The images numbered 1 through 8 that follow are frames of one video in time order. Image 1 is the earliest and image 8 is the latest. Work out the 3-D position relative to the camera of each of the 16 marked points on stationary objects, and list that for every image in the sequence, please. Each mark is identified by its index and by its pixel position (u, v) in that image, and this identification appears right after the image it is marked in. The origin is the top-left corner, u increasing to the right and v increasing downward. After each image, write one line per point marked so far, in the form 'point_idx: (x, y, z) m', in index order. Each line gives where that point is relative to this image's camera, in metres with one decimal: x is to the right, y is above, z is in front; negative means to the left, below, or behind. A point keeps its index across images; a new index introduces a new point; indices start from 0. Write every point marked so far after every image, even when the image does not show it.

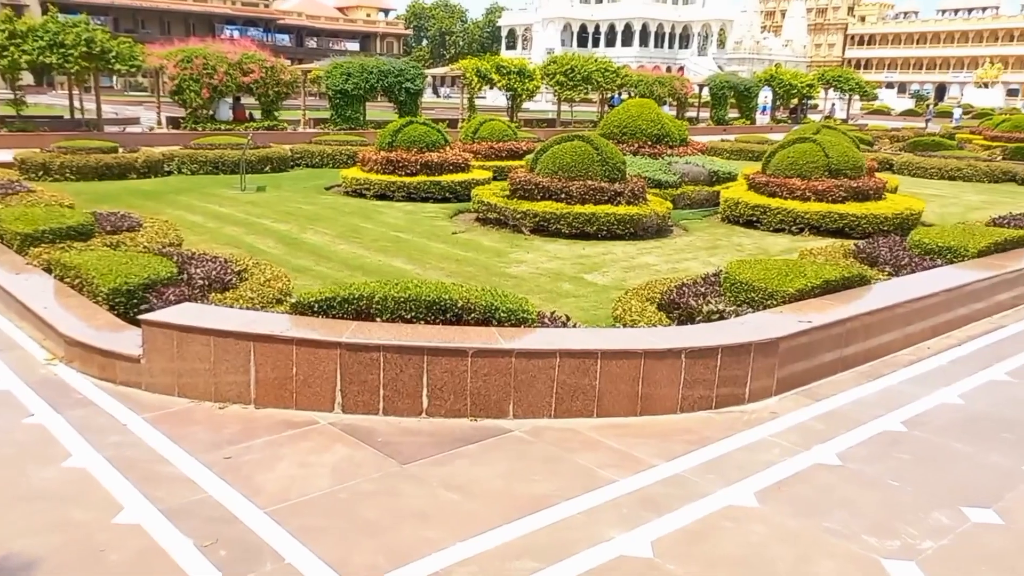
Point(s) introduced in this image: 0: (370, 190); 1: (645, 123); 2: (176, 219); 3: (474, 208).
0: (-2.7, +1.9, +15.3) m
1: (+2.9, +3.5, +16.5) m
2: (-5.2, +1.0, +12.2) m
3: (-0.6, +1.4, +13.5) m
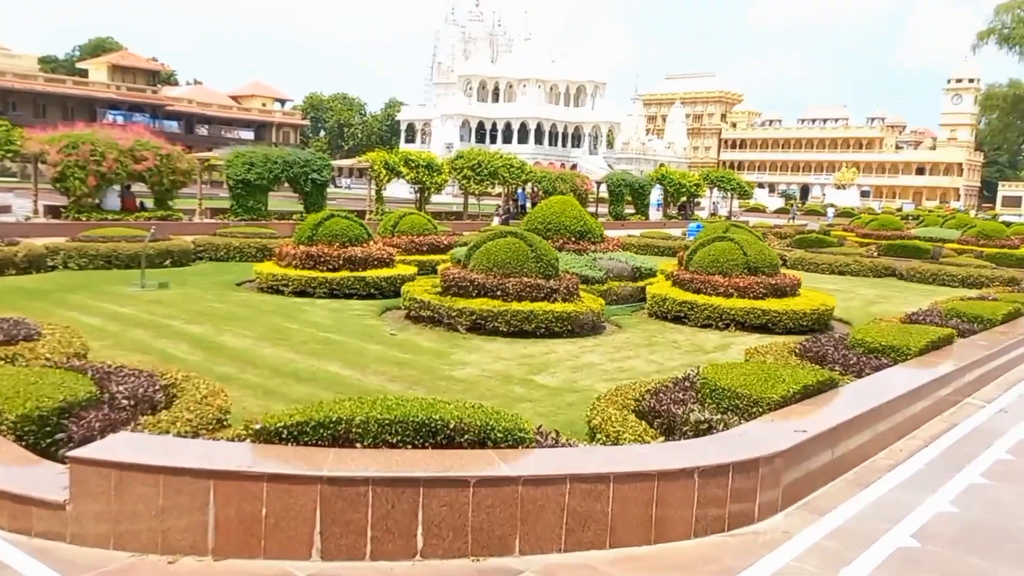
0: (-4.1, 0.0, +14.5) m
1: (+1.2, +1.5, +16.6) m
2: (-6.1, -0.5, +11.0) m
3: (-1.8, -0.2, +12.9) m
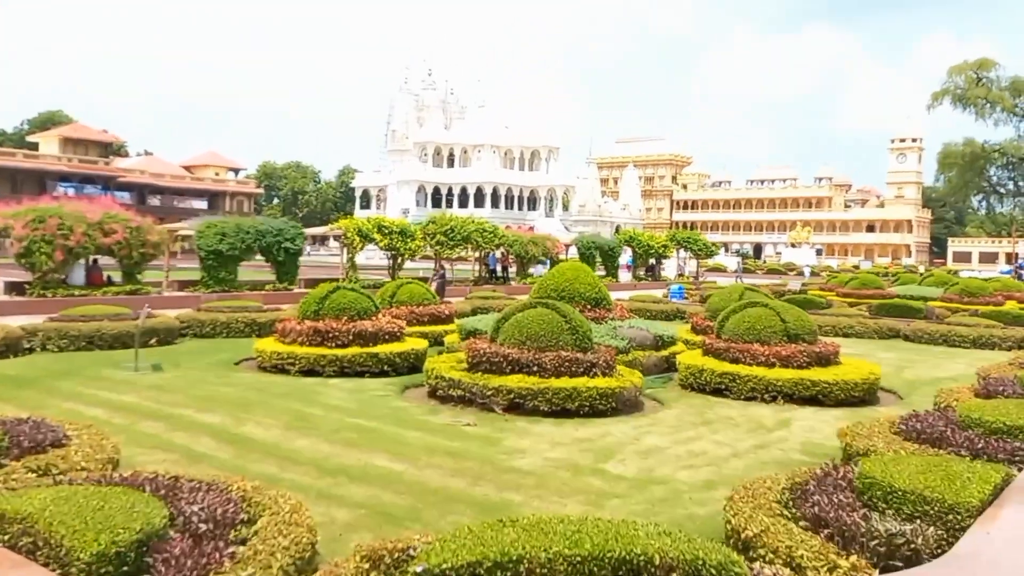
0: (-3.7, -1.3, +13.4) m
1: (+1.5, 0.0, +15.9) m
2: (-5.5, -1.6, +9.8) m
3: (-1.3, -1.4, +11.9) m
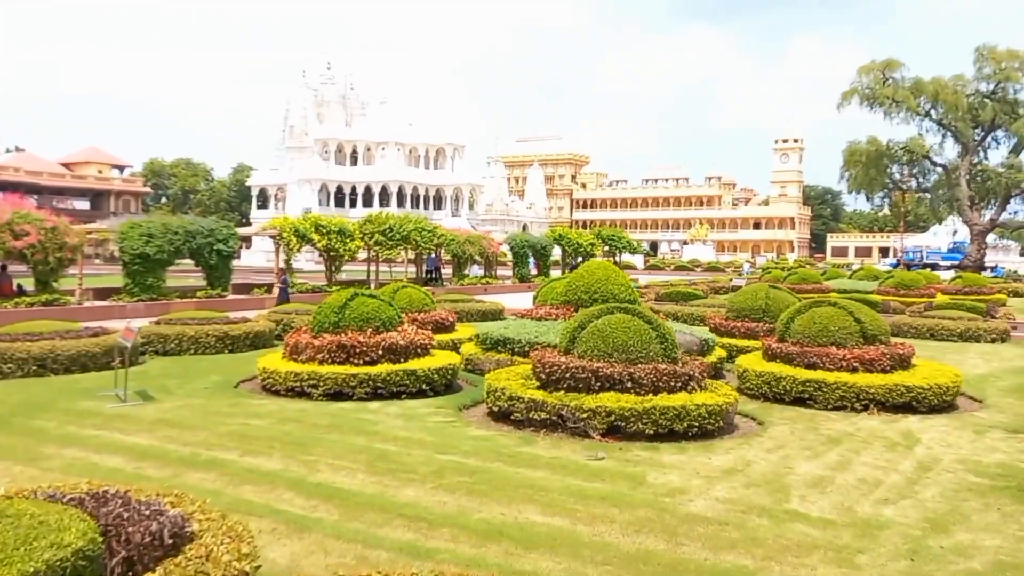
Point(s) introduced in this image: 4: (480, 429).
0: (-2.8, -1.4, +11.4) m
1: (+2.0, 0.0, +14.6) m
2: (-4.2, -1.7, +7.6) m
3: (-0.3, -1.5, +10.3) m
4: (-0.4, -1.7, +9.6) m
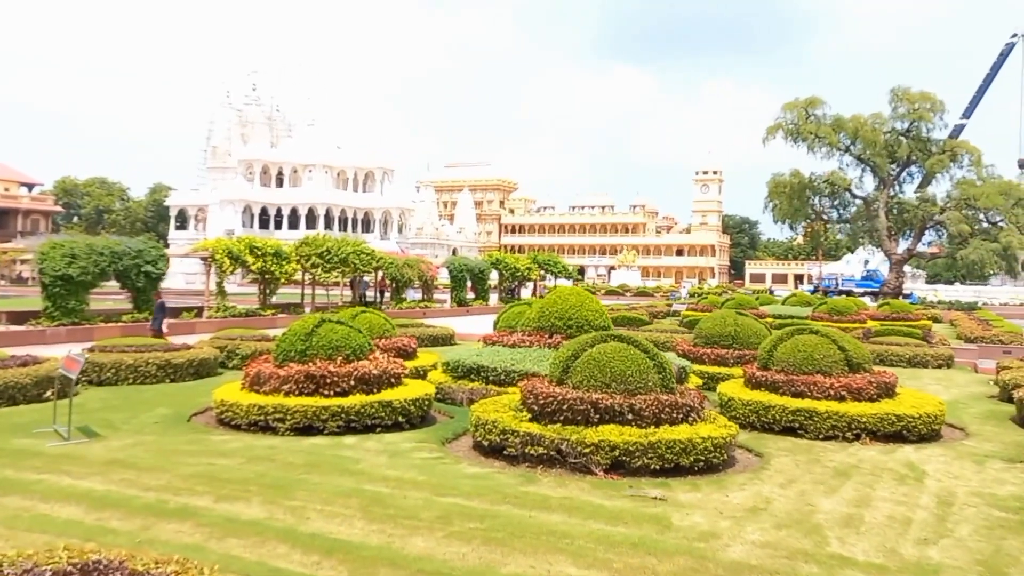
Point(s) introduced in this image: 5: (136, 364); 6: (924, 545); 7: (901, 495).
0: (-3.0, -1.8, +10.5) m
1: (+1.4, -0.5, +14.1) m
2: (-4.0, -1.9, +6.5) m
3: (-0.4, -1.8, +9.6) m
4: (-0.4, -2.0, +8.9) m
5: (-6.9, -1.4, +14.4) m
6: (+3.4, -2.2, +6.7) m
7: (+4.0, -2.2, +8.2) m
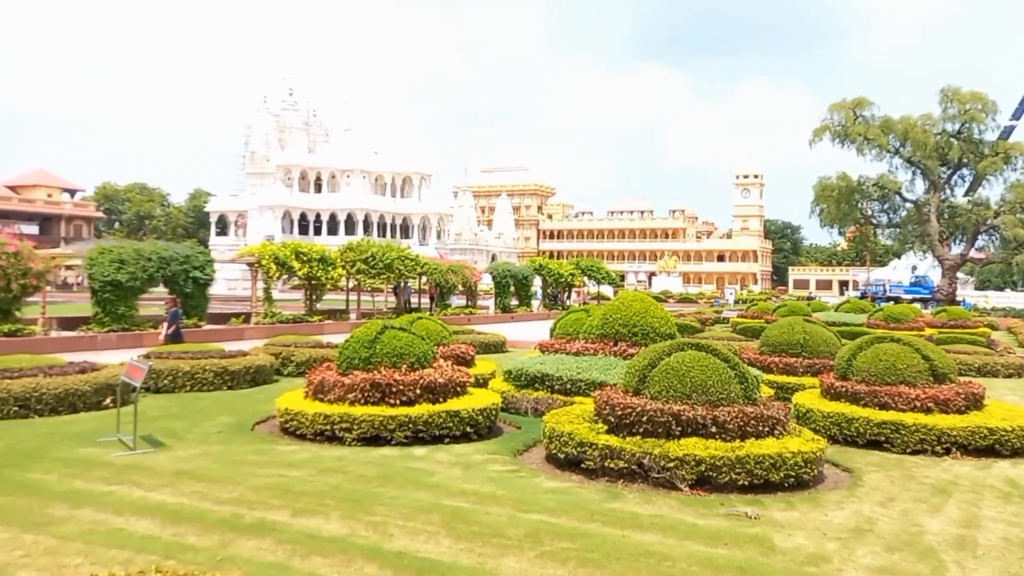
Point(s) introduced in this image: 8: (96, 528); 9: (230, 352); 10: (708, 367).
0: (-2.1, -1.9, +10.3) m
1: (+2.5, -0.6, +13.7) m
2: (-3.3, -2.0, +6.4) m
3: (+0.5, -1.9, +9.2) m
4: (+0.4, -2.1, +8.5) m
5: (-5.8, -1.5, +14.4) m
6: (+4.2, -2.2, +6.1) m
7: (+4.9, -2.2, +7.6) m
8: (-3.4, -2.0, +6.5) m
9: (-5.7, -1.3, +15.8) m
10: (+2.3, -0.9, +9.2) m
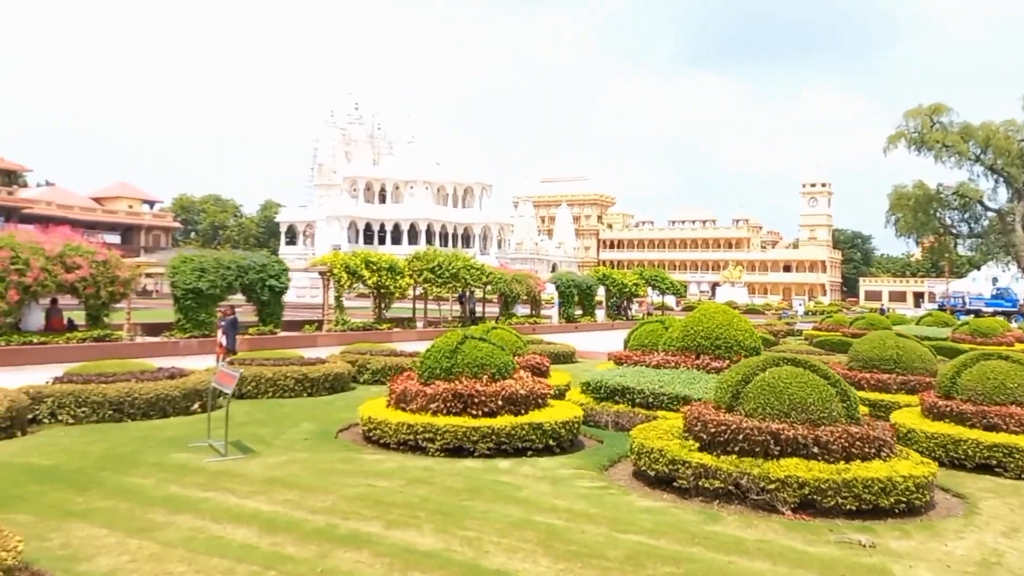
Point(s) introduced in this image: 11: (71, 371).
0: (-1.0, -2.0, +10.2) m
1: (+3.9, -0.8, +13.2) m
2: (-2.5, -2.1, +6.4) m
3: (+1.5, -2.0, +8.9) m
4: (+1.4, -2.2, +8.2) m
5: (-4.3, -1.7, +14.5) m
6: (+5.0, -2.3, +5.5) m
7: (+5.7, -2.4, +7.0) m
8: (-2.6, -2.1, +6.5) m
9: (-4.1, -1.4, +15.9) m
10: (+3.3, -1.1, +8.8) m
11: (-6.9, -1.3, +12.3) m
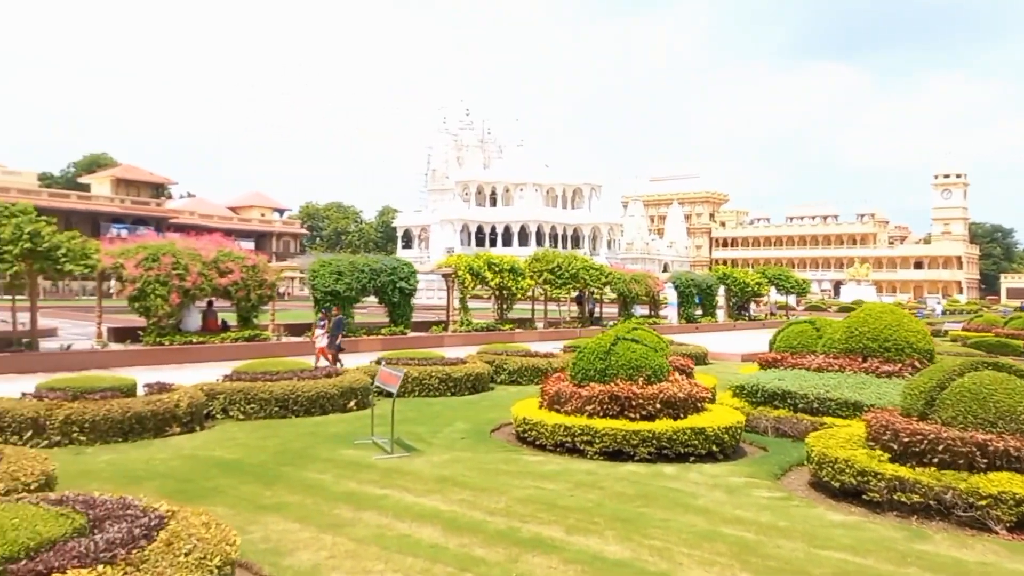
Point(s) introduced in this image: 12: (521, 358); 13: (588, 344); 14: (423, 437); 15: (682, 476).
0: (+1.1, -2.0, +9.9) m
1: (+6.3, -0.7, +12.3) m
2: (-0.9, -2.1, +6.3) m
3: (+3.4, -2.0, +8.3) m
4: (+3.2, -2.2, +7.7) m
5: (-1.7, -1.7, +14.7) m
6: (+6.3, -2.3, +4.5) m
7: (+7.3, -2.3, +5.9) m
8: (-1.1, -2.1, +6.5) m
9: (-1.3, -1.5, +16.1) m
10: (+5.1, -1.0, +8.0) m
11: (-4.5, -1.3, +12.8) m
12: (+0.2, -1.6, +17.1) m
13: (+1.1, -0.8, +11.3) m
14: (-1.2, -2.0, +10.7) m
15: (+1.9, -2.1, +8.9) m
